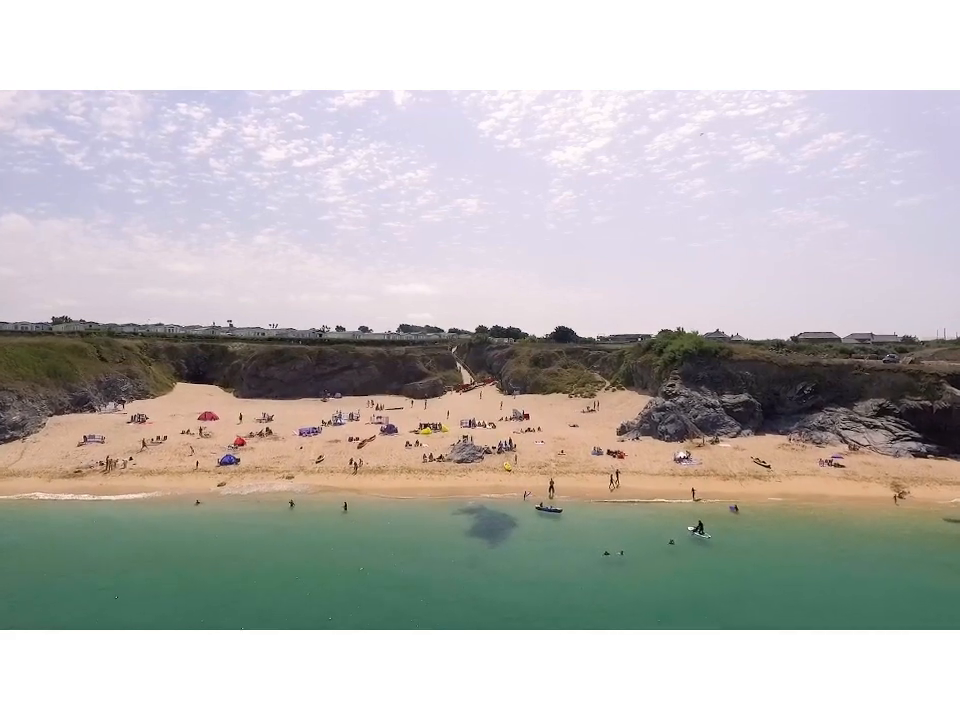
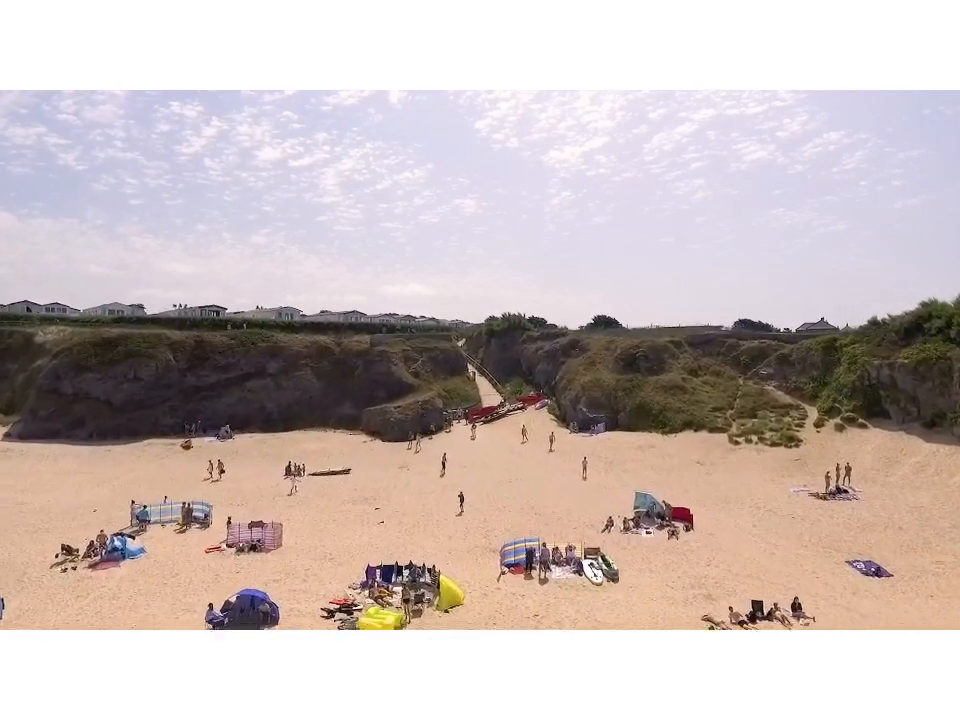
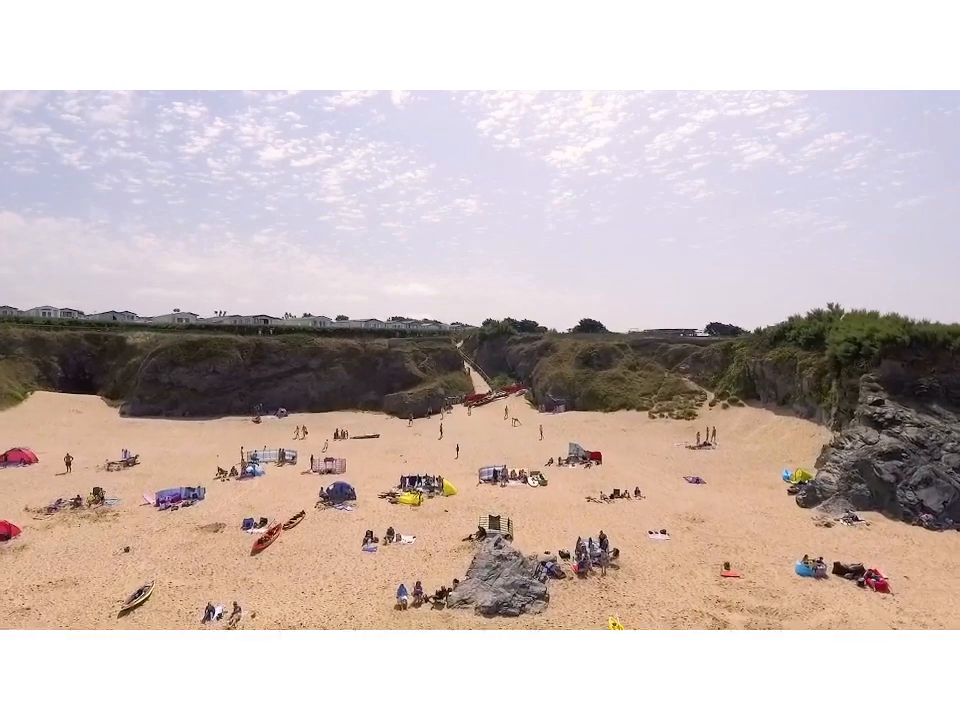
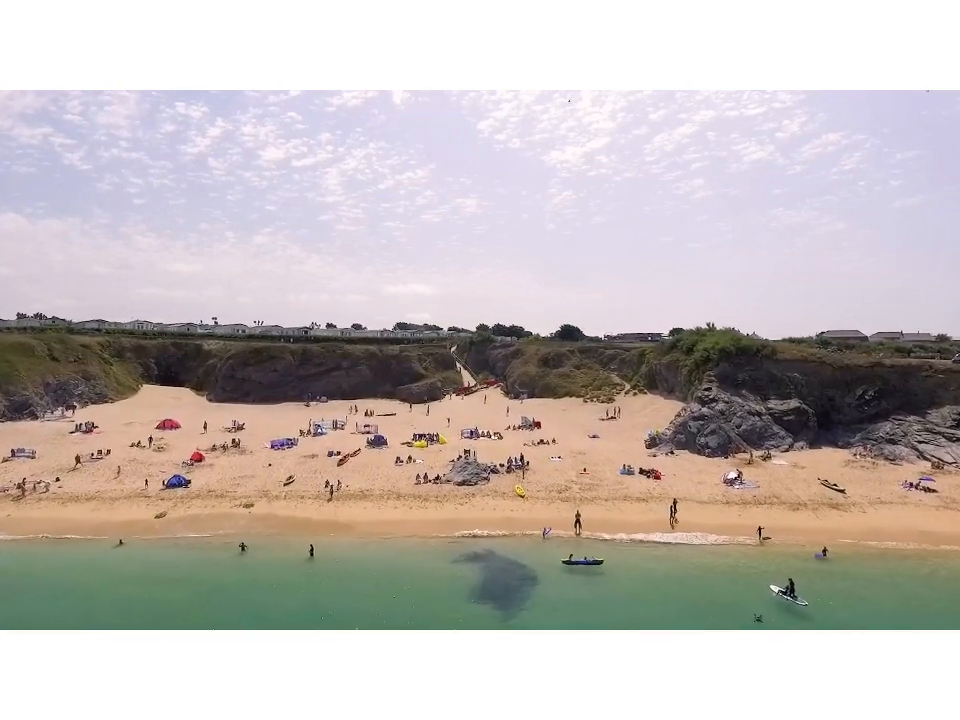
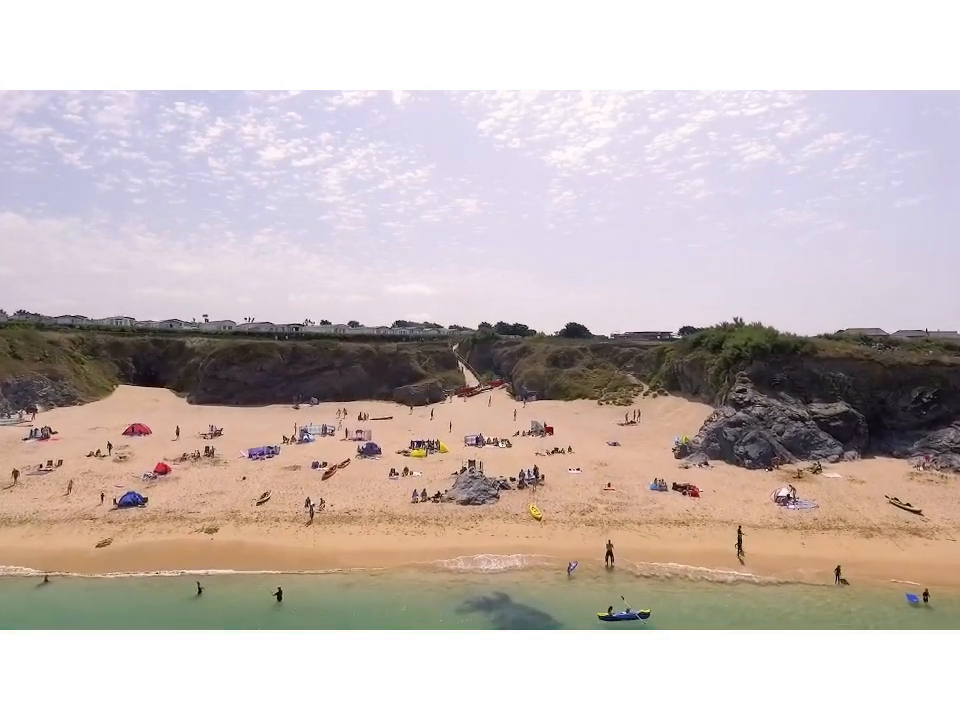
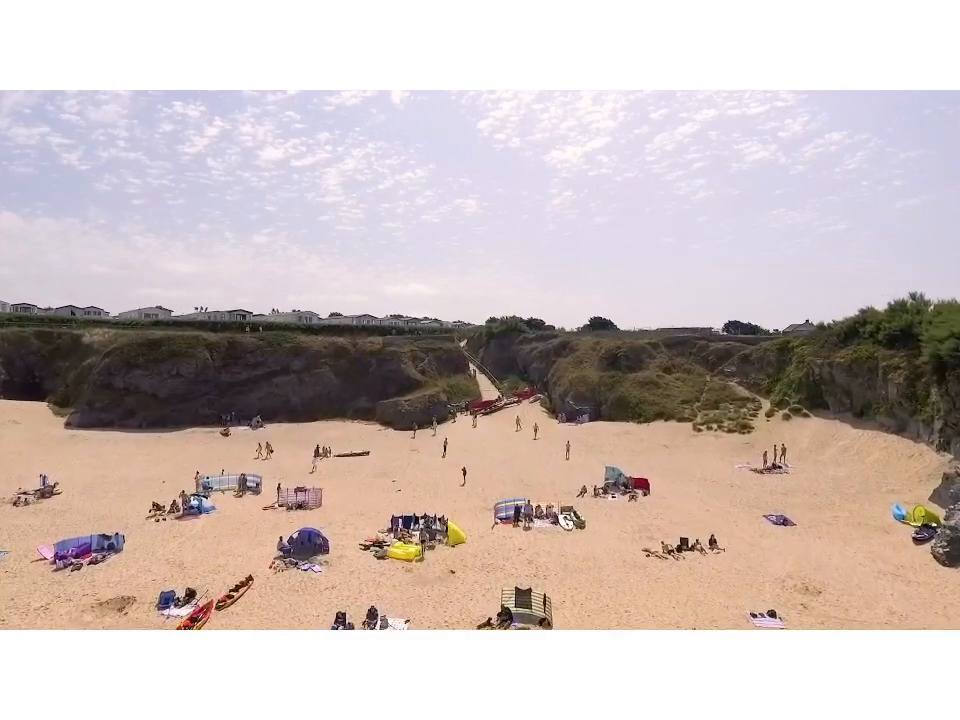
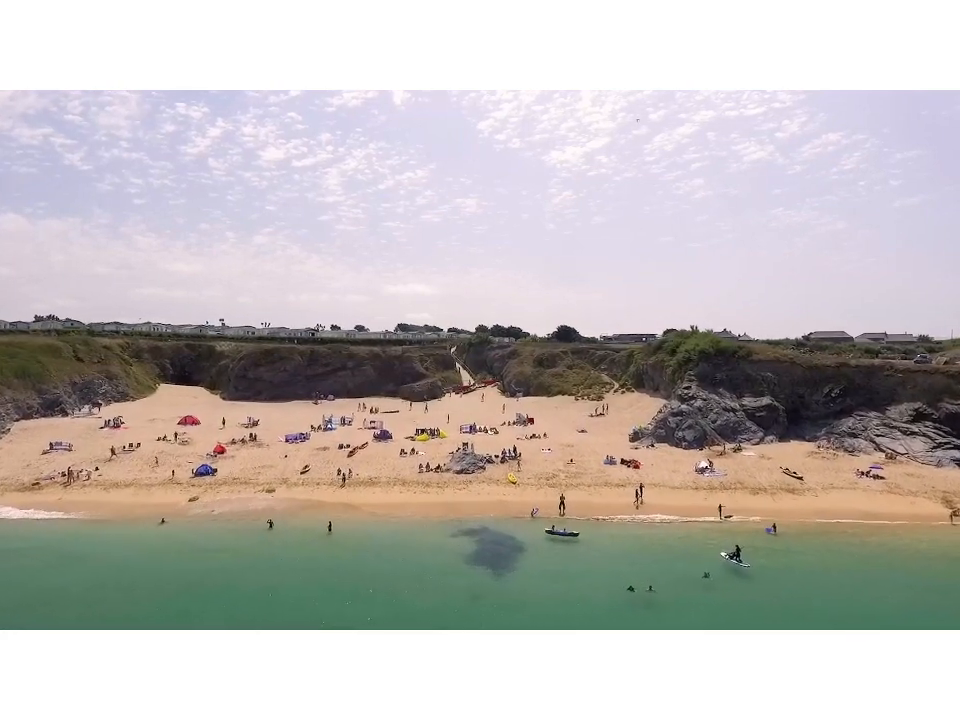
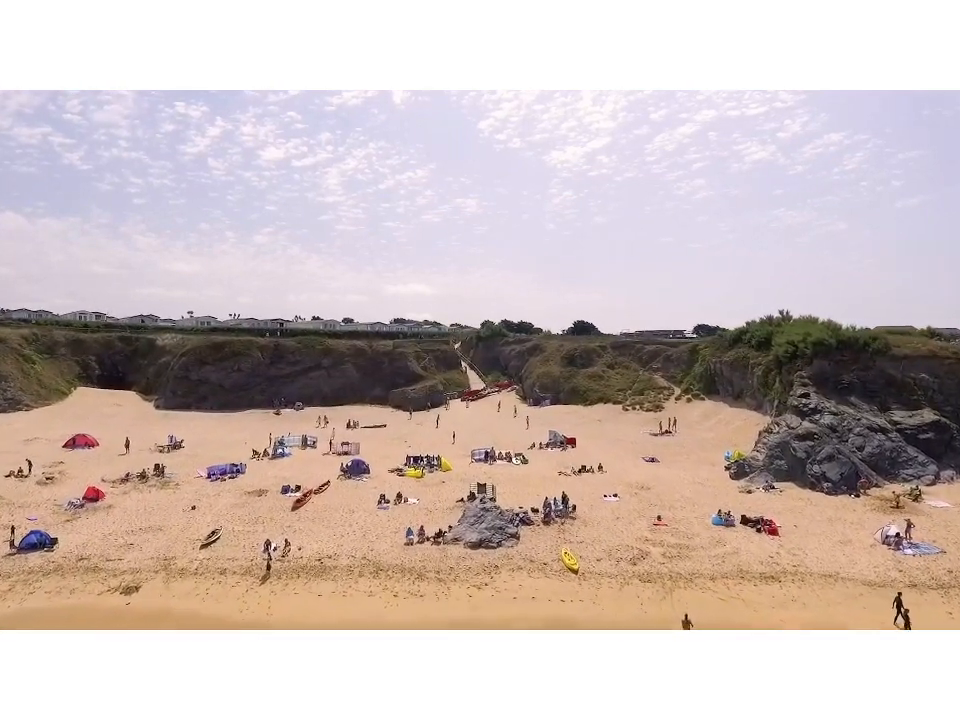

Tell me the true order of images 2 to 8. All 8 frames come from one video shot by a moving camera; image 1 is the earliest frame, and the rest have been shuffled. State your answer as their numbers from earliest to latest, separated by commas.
7, 4, 5, 8, 3, 6, 2
